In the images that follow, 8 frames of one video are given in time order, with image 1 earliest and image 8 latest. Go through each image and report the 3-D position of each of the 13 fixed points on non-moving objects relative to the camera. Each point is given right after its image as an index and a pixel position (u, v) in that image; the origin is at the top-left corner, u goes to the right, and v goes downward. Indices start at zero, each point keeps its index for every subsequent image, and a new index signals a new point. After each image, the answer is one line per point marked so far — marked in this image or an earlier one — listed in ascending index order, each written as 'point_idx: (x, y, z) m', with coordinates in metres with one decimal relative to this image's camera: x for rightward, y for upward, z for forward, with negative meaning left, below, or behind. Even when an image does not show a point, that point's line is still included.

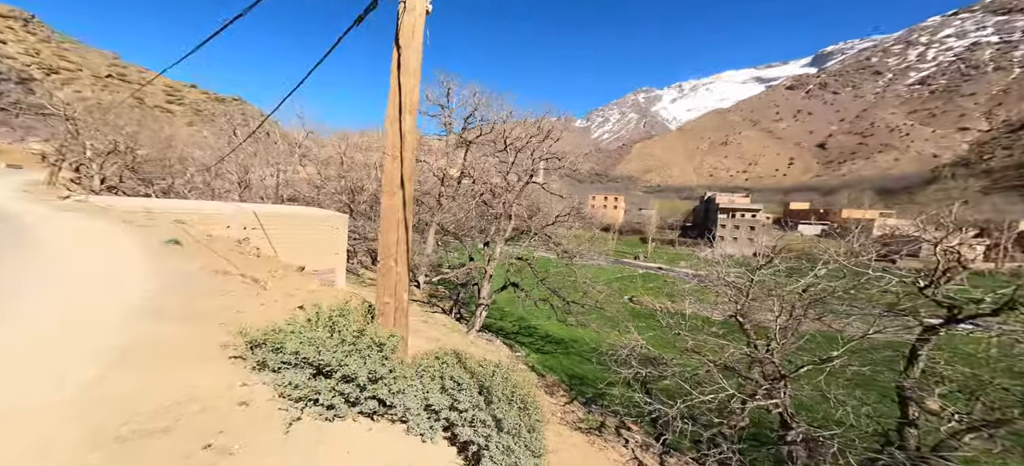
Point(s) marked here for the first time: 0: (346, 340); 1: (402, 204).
0: (-1.2, -0.9, +2.9) m
1: (-1.0, +0.3, +3.3) m
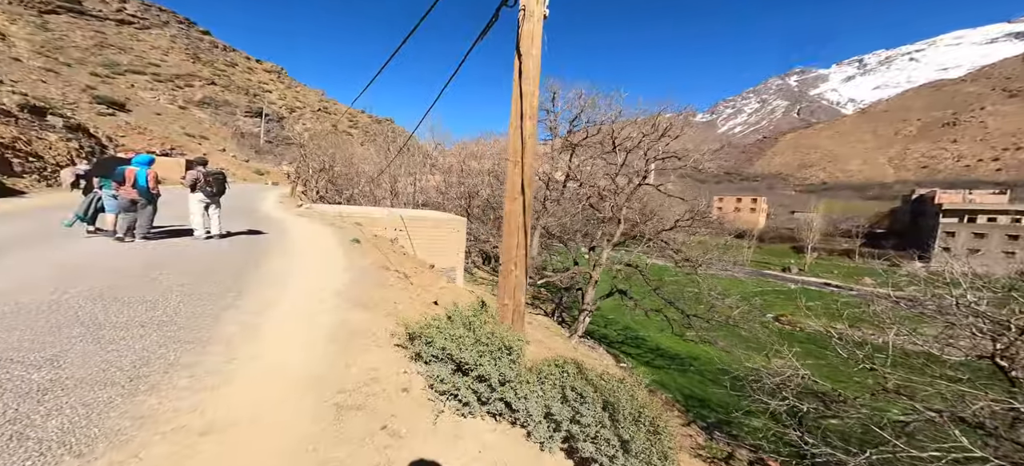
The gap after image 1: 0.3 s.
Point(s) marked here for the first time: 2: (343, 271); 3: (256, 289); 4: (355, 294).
0: (-0.2, -0.9, +3.1) m
1: (+0.1, +0.3, +3.4) m
2: (-2.6, -0.6, +5.8) m
3: (-3.0, -0.7, +4.3) m
4: (-1.9, -0.8, +4.6) m
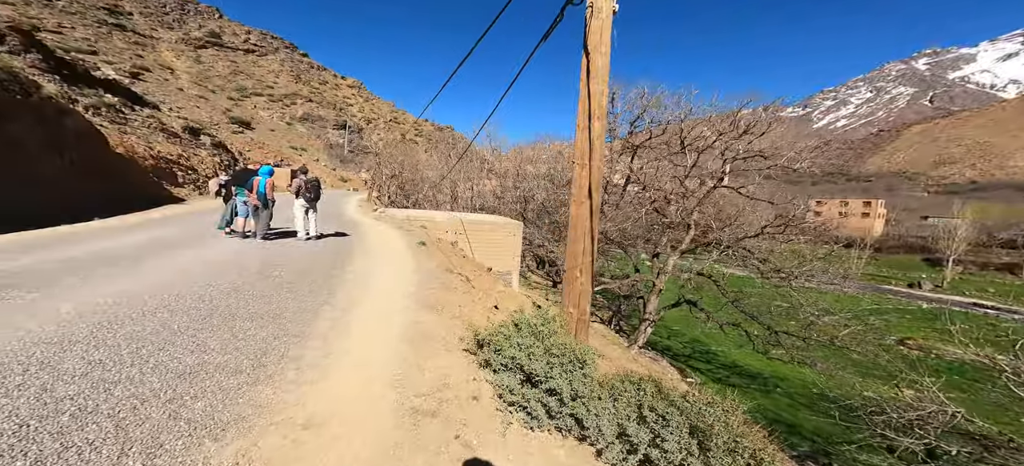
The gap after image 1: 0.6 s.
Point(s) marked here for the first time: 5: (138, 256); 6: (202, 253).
0: (+0.3, -1.0, +3.0) m
1: (+0.7, +0.2, +3.3) m
2: (-1.6, -0.7, +6.0) m
3: (-2.2, -0.7, +4.6) m
4: (-1.1, -0.9, +4.7) m
5: (-5.8, -0.3, +5.8) m
6: (-5.3, -0.3, +6.3) m
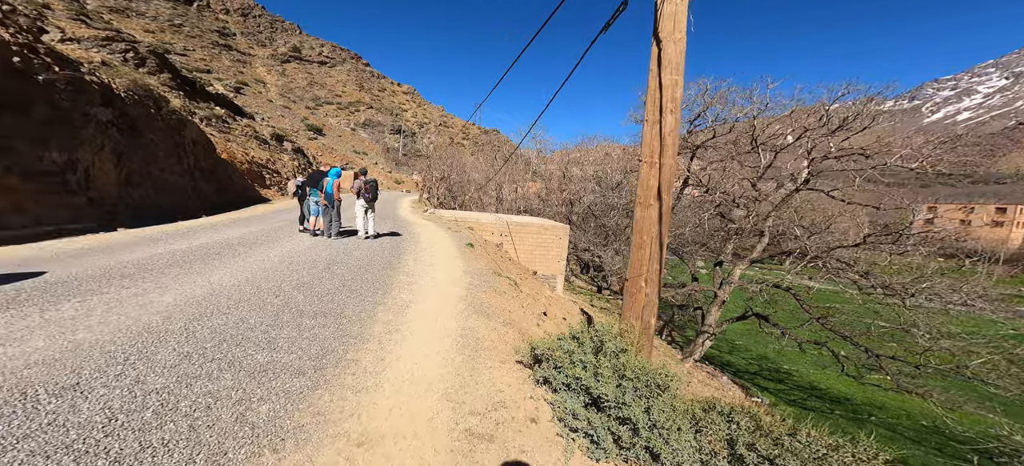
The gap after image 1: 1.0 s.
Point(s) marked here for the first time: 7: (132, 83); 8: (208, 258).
0: (+0.8, -1.1, +2.7) m
1: (+1.2, +0.1, +3.0) m
2: (-0.7, -0.7, +6.0) m
3: (-1.5, -0.8, +4.7) m
4: (-0.4, -0.9, +4.6) m
5: (-5.0, -0.2, +6.3) m
6: (-4.4, -0.3, +6.7) m
7: (-12.2, +5.1, +11.9) m
8: (-4.7, -0.3, +5.6) m
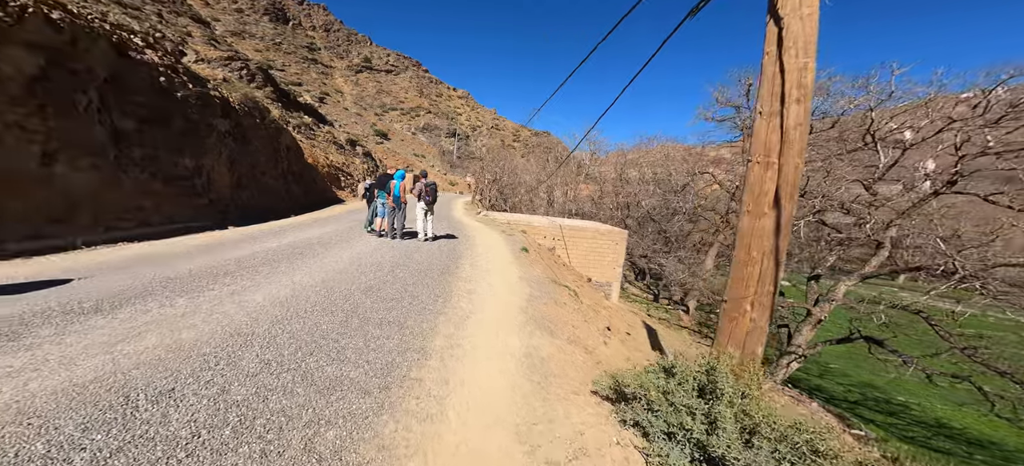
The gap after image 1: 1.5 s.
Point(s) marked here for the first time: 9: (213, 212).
0: (+1.3, -1.2, +2.3) m
1: (+1.8, 0.0, +2.6) m
2: (+0.2, -0.9, +5.8) m
3: (-0.7, -0.9, +4.6) m
4: (+0.4, -1.0, +4.4) m
5: (-3.9, -0.3, +6.6) m
6: (-3.2, -0.3, +7.0) m
7: (-10.1, +5.2, +13.3) m
8: (-3.8, -0.4, +5.9) m
9: (-8.0, +0.6, +9.4) m
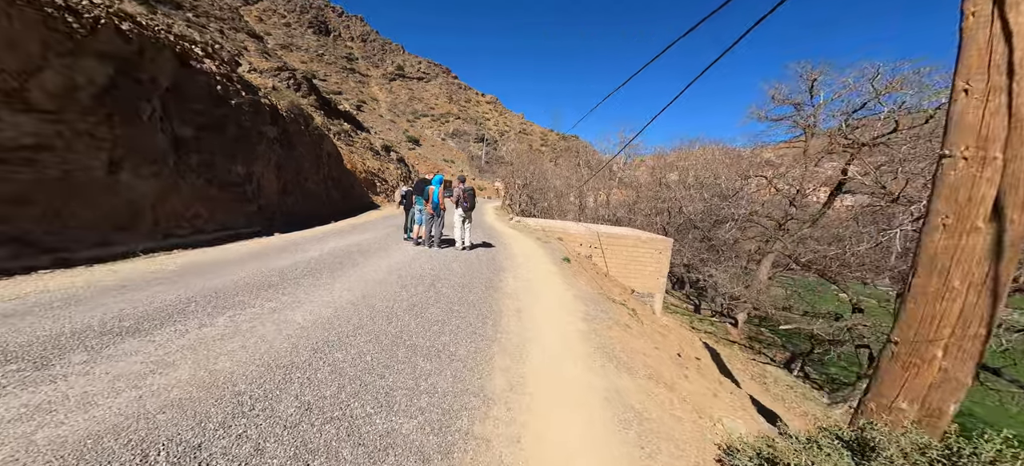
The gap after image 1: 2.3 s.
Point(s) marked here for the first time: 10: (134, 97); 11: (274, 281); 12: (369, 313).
0: (+1.8, -1.3, +1.7) m
1: (+2.3, -0.2, +1.9) m
2: (+1.0, -1.0, +5.2) m
3: (0.0, -1.0, +4.1) m
4: (+1.0, -1.2, +3.8) m
5: (-3.0, -0.5, +6.4) m
6: (-2.4, -0.5, +6.7) m
7: (-8.7, +5.0, +13.6) m
8: (-3.0, -0.5, +5.7) m
9: (-6.9, +0.4, +9.5) m
10: (-7.3, +2.6, +6.7) m
11: (-3.2, -0.6, +4.6) m
12: (-1.7, -0.9, +3.9) m
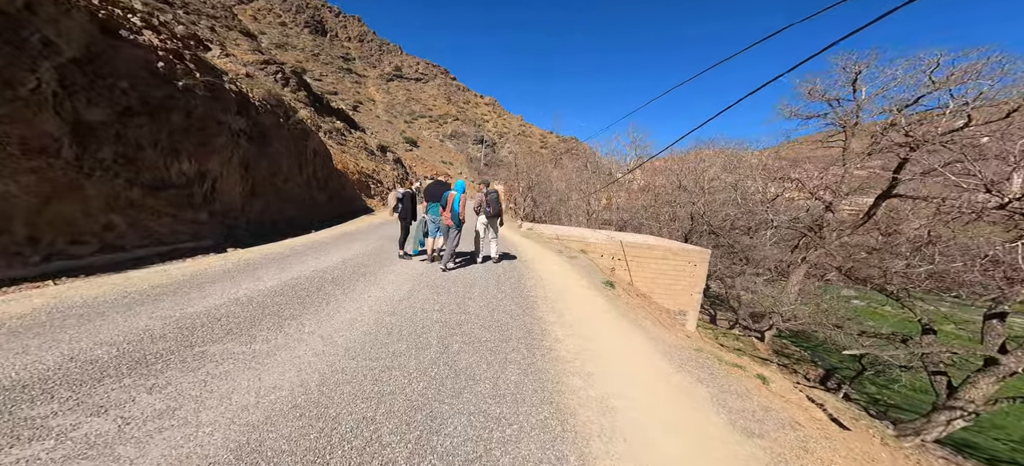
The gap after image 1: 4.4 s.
0: (+2.4, -1.6, -0.3) m
1: (+2.9, -0.4, -0.1) m
2: (+1.6, -1.3, +3.2) m
3: (+0.5, -1.3, +2.1) m
4: (+1.6, -1.4, +1.8) m
5: (-2.5, -0.7, +4.4) m
6: (-1.8, -0.8, +4.7) m
7: (-8.2, +4.6, +11.6) m
8: (-2.4, -0.8, +3.7) m
9: (-6.3, +0.1, +7.4) m
10: (-6.7, +2.3, +4.7) m
11: (-2.6, -0.9, +2.6) m
12: (-1.1, -1.1, +1.9) m
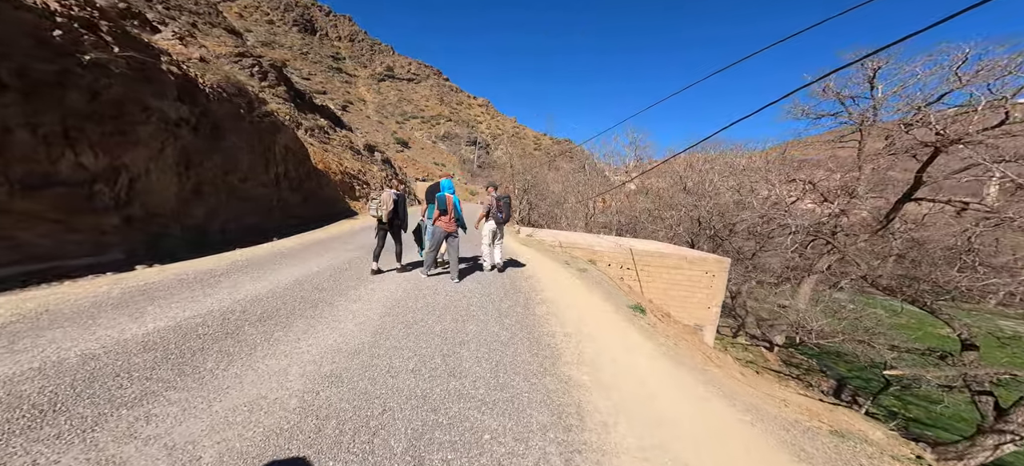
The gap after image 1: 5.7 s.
0: (+2.6, -1.7, -1.7) m
1: (+3.1, -0.5, -1.4) m
2: (+1.7, -1.4, +1.8) m
3: (+0.7, -1.4, +0.7) m
4: (+1.8, -1.6, +0.4) m
5: (-2.4, -0.9, +2.9) m
6: (-1.7, -0.9, +3.2) m
7: (-8.2, +4.4, +10.0) m
8: (-2.3, -0.9, +2.2) m
9: (-6.3, -0.1, +5.9) m
10: (-6.6, +2.2, +3.2) m
11: (-2.5, -1.0, +1.1) m
12: (-0.9, -1.2, +0.4) m
